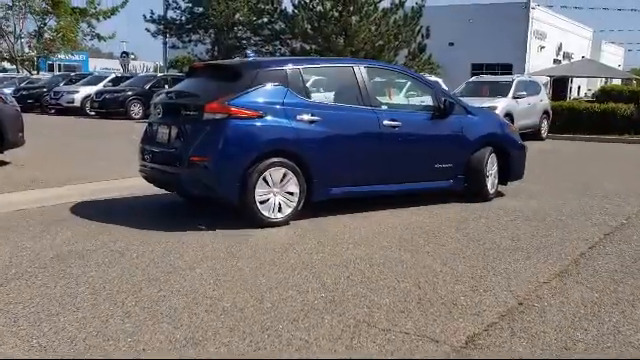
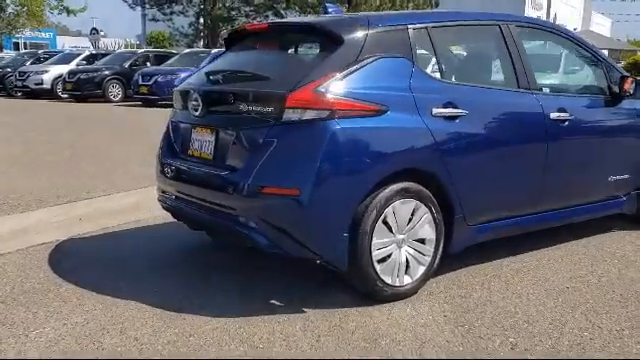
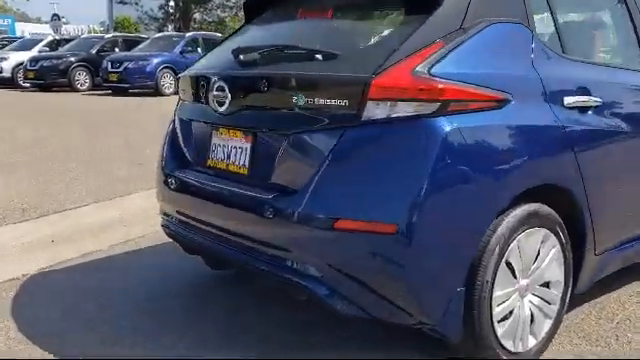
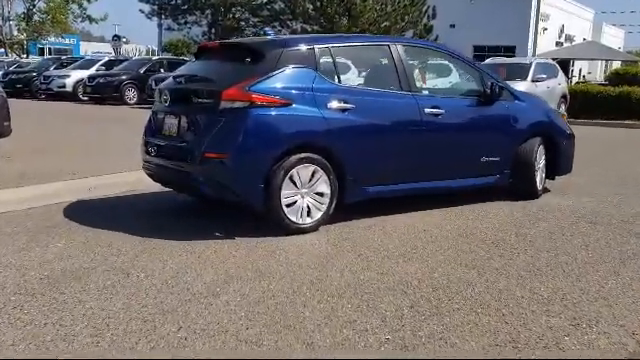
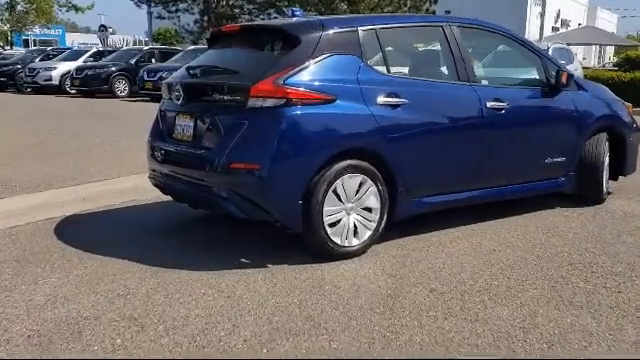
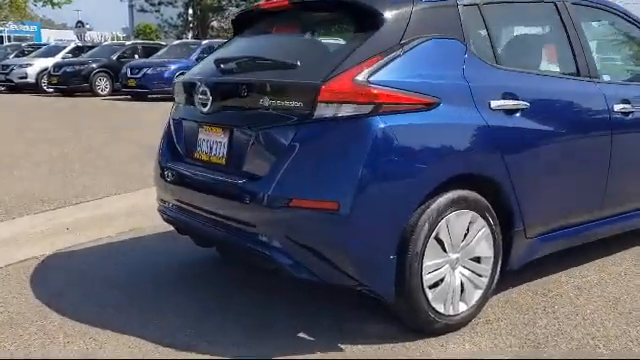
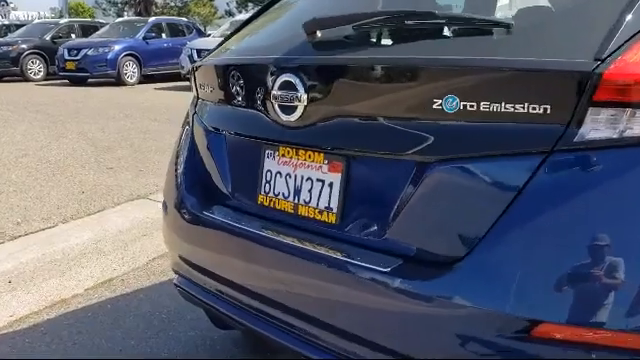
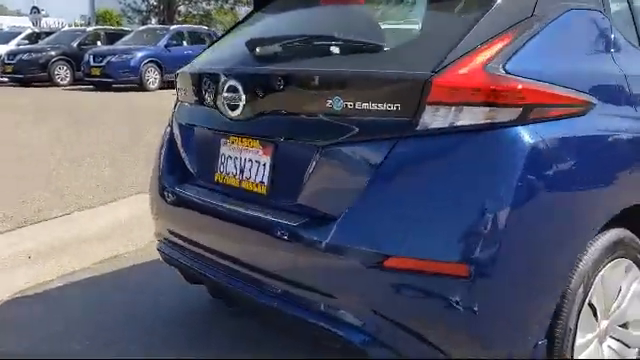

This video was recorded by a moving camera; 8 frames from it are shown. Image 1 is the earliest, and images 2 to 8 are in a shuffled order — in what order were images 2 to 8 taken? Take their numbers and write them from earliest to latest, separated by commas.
4, 5, 2, 6, 3, 8, 7
